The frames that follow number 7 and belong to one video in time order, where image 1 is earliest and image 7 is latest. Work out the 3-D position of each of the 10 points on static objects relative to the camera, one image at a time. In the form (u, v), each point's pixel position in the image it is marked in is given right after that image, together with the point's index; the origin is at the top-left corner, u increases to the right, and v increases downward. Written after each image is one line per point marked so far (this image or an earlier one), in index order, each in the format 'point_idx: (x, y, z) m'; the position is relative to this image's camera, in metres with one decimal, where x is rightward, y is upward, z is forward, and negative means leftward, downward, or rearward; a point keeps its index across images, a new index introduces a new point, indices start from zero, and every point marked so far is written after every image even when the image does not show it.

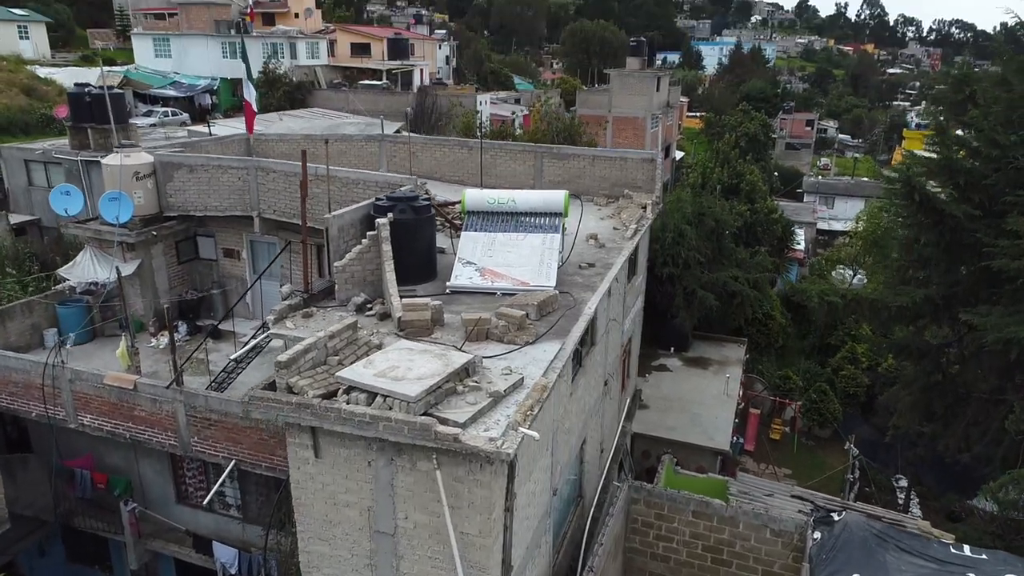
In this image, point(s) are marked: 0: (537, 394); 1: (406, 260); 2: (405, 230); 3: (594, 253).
0: (+0.2, -1.1, +6.9) m
1: (-1.5, +0.4, +9.7) m
2: (-1.5, +0.8, +9.6) m
3: (+1.4, +0.6, +11.7) m
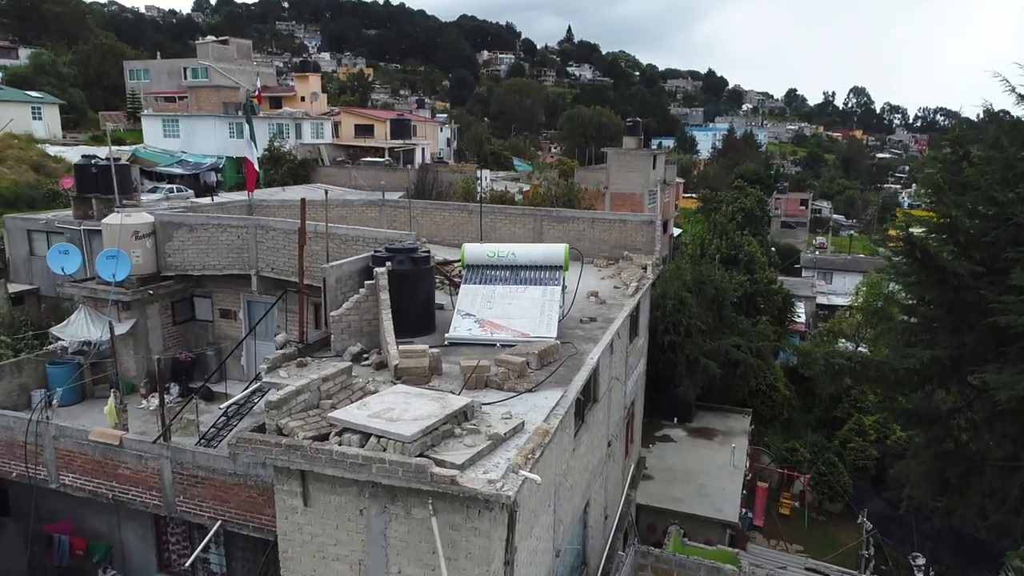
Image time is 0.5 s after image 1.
0: (+0.2, -1.4, +6.6) m
1: (-1.5, -0.3, +9.6) m
2: (-1.5, +0.1, +9.5) m
3: (+1.4, -0.3, +11.6) m
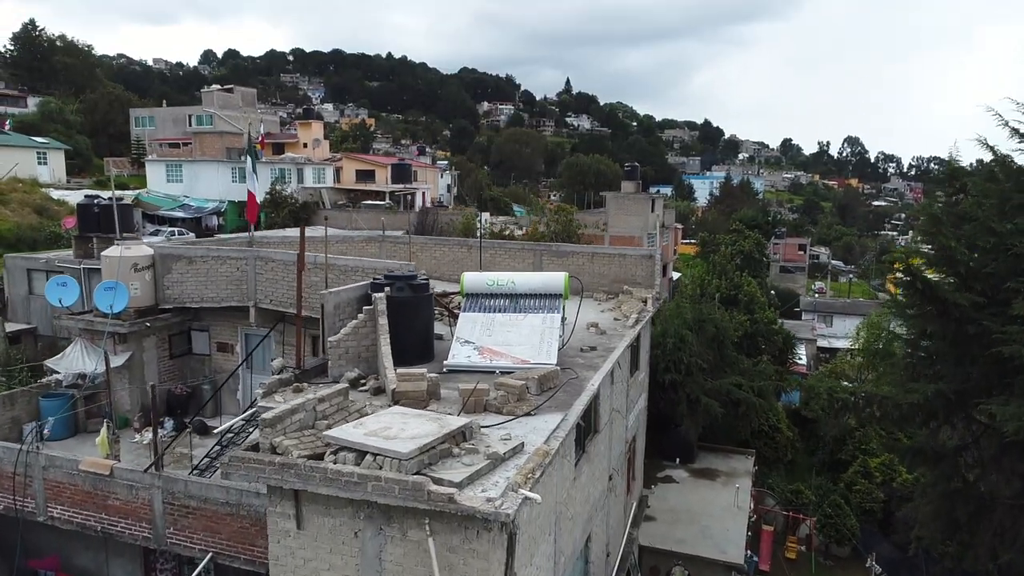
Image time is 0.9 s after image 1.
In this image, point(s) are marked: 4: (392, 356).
0: (+0.2, -1.6, +6.5) m
1: (-1.5, -0.7, +9.5) m
2: (-1.5, -0.2, +9.5) m
3: (+1.4, -0.8, +11.5) m
4: (-1.6, -0.9, +9.5) m
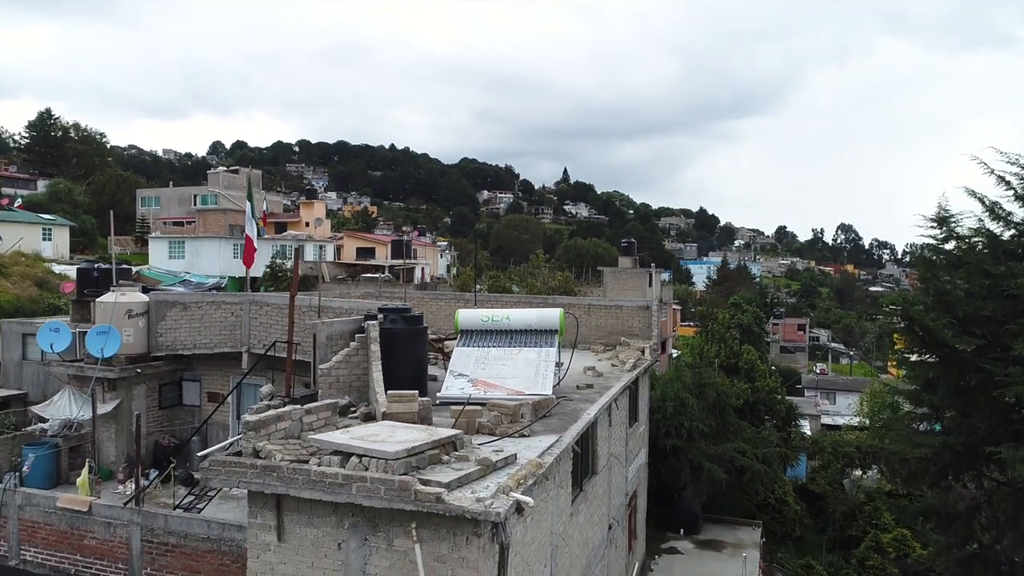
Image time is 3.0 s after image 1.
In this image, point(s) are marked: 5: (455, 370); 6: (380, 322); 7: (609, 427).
0: (+0.2, -1.6, +6.2) m
1: (-1.6, -1.1, +9.4) m
2: (-1.6, -0.6, +9.4) m
3: (+1.3, -1.5, +11.3) m
4: (-1.7, -1.3, +9.3) m
5: (-0.8, -1.2, +9.8) m
6: (-1.8, -0.5, +9.5) m
7: (+1.5, -2.2, +11.0) m
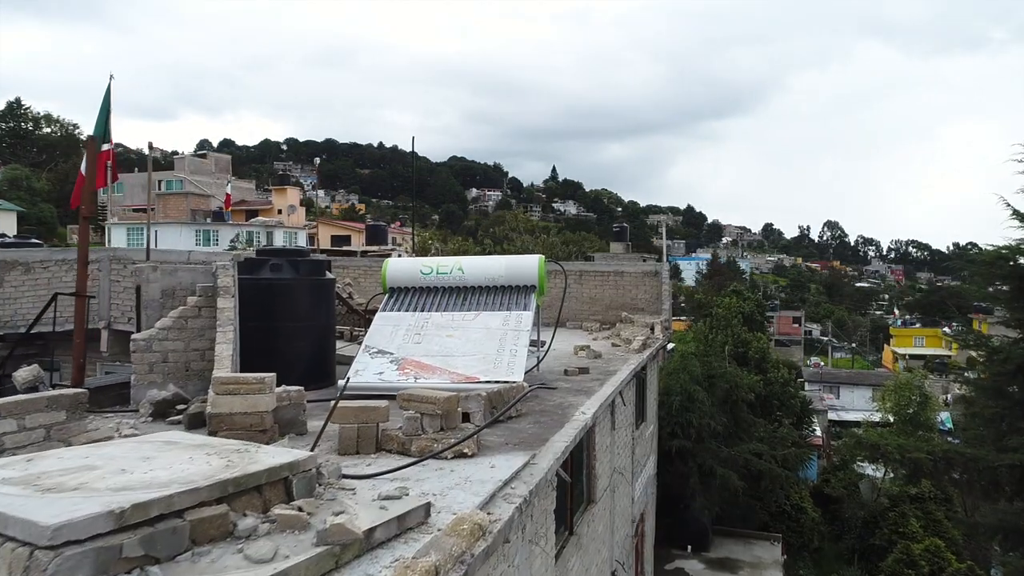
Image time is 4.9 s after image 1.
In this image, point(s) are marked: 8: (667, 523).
0: (-0.2, -1.0, +2.7) m
1: (-2.0, -0.4, +5.8) m
2: (-2.0, 0.0, +5.8) m
3: (+0.8, -0.8, +7.8) m
4: (-2.2, -0.7, +5.7) m
5: (-1.3, -0.5, +6.3) m
6: (-2.3, +0.2, +5.9) m
7: (+1.1, -1.5, +7.5) m
8: (+4.1, -6.3, +18.5) m
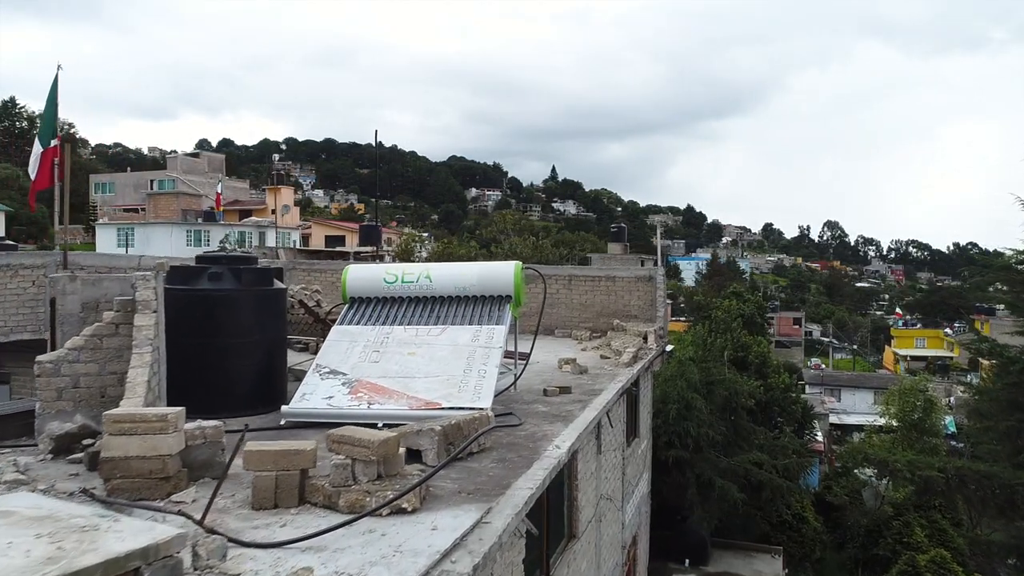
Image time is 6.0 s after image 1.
0: (-0.5, -1.1, +2.0) m
1: (-2.3, -0.5, +5.1) m
2: (-2.3, -0.1, +5.1) m
3: (+0.6, -0.9, +7.1) m
4: (-2.4, -0.8, +5.0) m
5: (-1.5, -0.6, +5.6) m
6: (-2.5, +0.1, +5.2) m
7: (+0.8, -1.6, +6.8) m
8: (+3.9, -6.4, +17.8) m
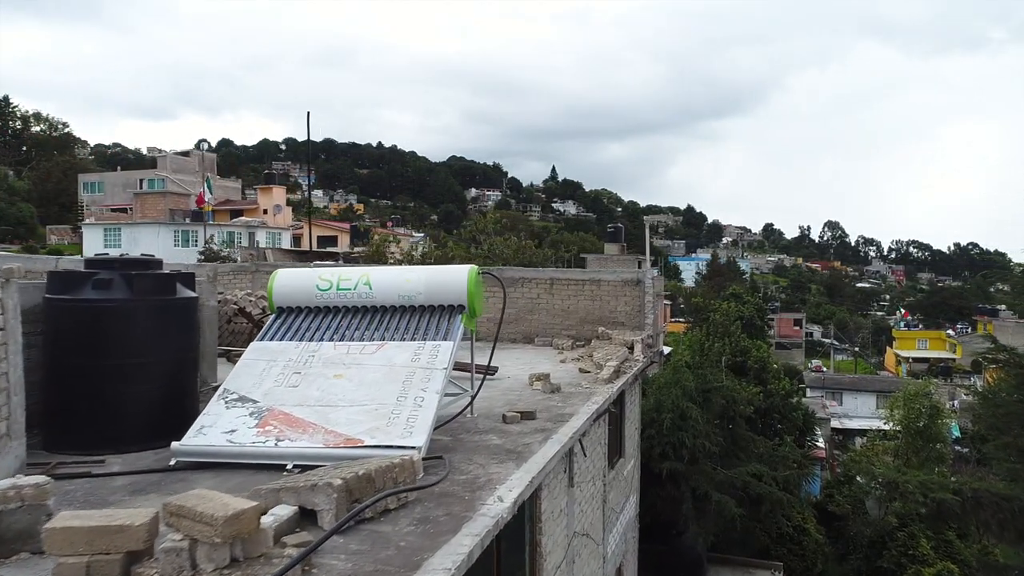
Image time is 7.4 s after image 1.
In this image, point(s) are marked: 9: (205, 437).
0: (-0.8, -1.1, +1.1) m
1: (-2.6, -0.6, +4.2) m
2: (-2.6, -0.2, +4.2) m
3: (+0.2, -1.0, +6.2) m
4: (-2.8, -0.8, +4.1) m
5: (-1.9, -0.7, +4.6) m
6: (-2.9, 0.0, +4.3) m
7: (+0.5, -1.7, +5.8) m
8: (+3.5, -6.5, +16.9) m
9: (-1.8, -0.9, +4.2) m
